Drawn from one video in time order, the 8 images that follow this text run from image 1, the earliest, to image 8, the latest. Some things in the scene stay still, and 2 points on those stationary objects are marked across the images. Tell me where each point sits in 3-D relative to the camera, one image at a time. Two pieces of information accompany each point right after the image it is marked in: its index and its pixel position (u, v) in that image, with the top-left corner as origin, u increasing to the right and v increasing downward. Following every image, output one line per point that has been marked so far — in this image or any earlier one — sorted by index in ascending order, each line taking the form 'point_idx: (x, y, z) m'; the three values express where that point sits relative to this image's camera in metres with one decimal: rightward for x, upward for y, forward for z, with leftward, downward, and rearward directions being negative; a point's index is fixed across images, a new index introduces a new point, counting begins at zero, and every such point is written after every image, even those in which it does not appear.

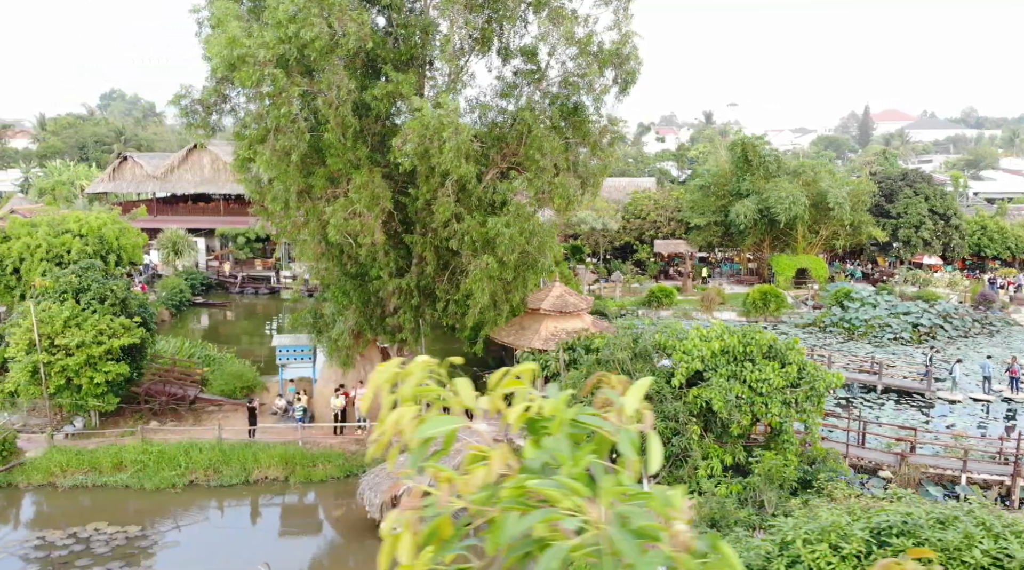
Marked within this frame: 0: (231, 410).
0: (-5.9, -2.6, +15.5) m
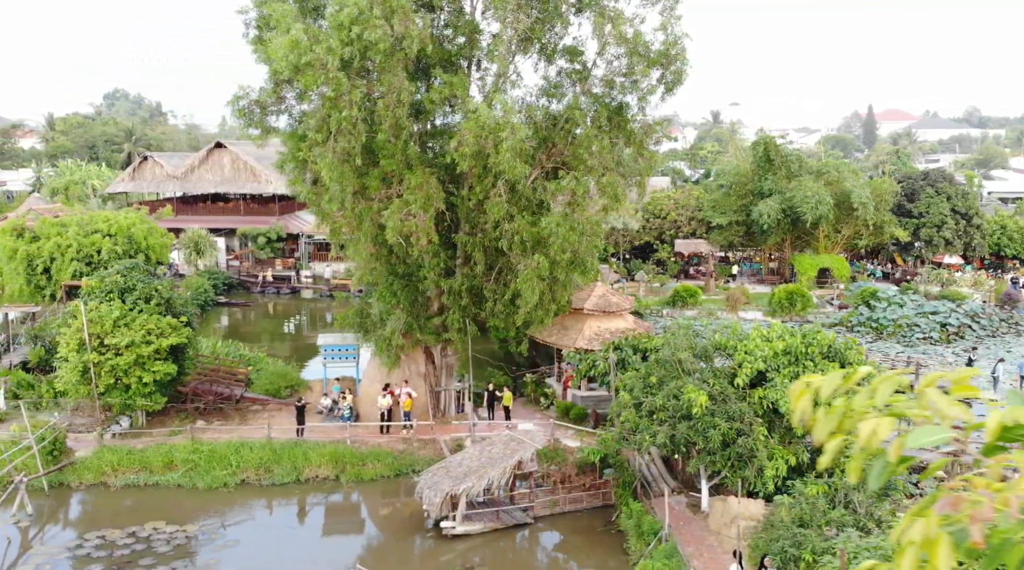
0: (-5.0, -2.6, +15.5) m
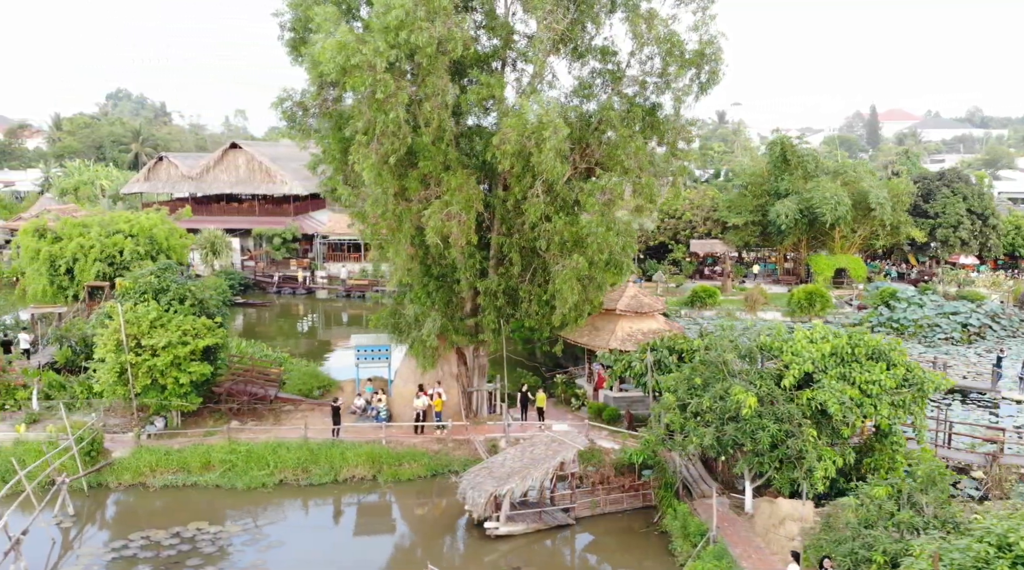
0: (-4.3, -2.6, +15.5) m
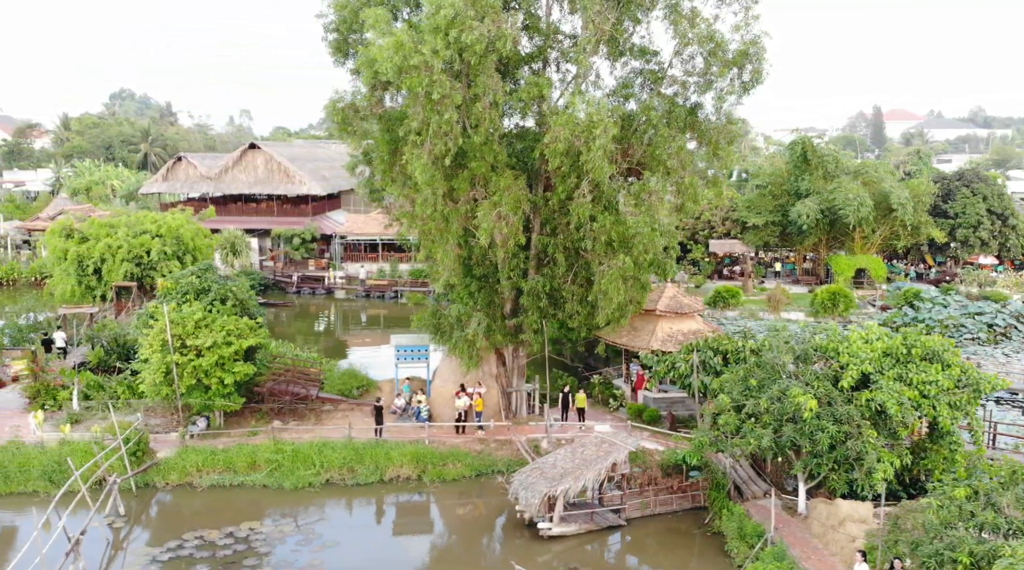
0: (-3.5, -2.6, +15.6) m
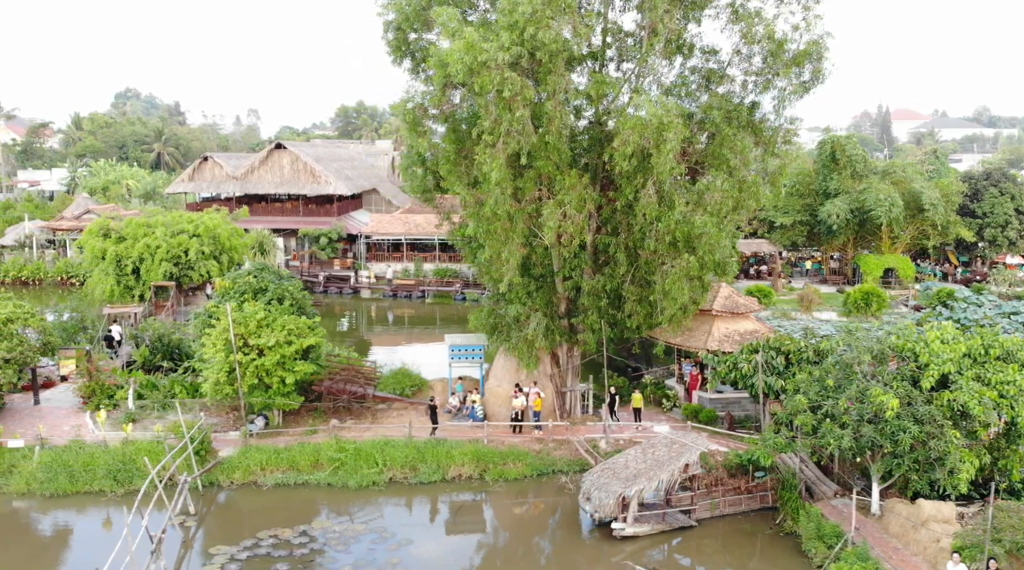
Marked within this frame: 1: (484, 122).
0: (-2.3, -2.6, +15.6) m
1: (-0.5, +2.7, +12.1) m
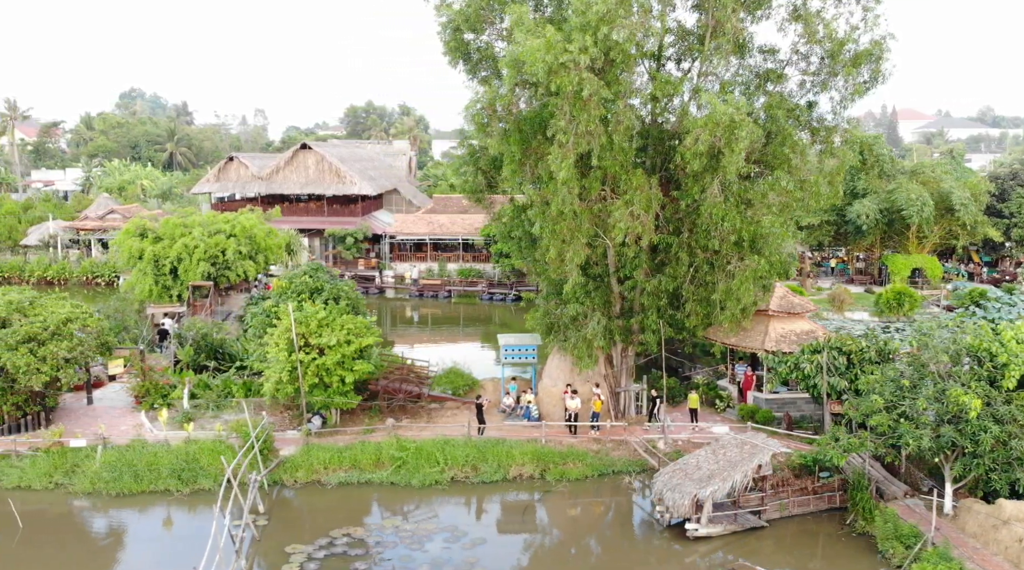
0: (-1.1, -2.6, +15.6) m
1: (+0.7, +2.7, +12.1) m
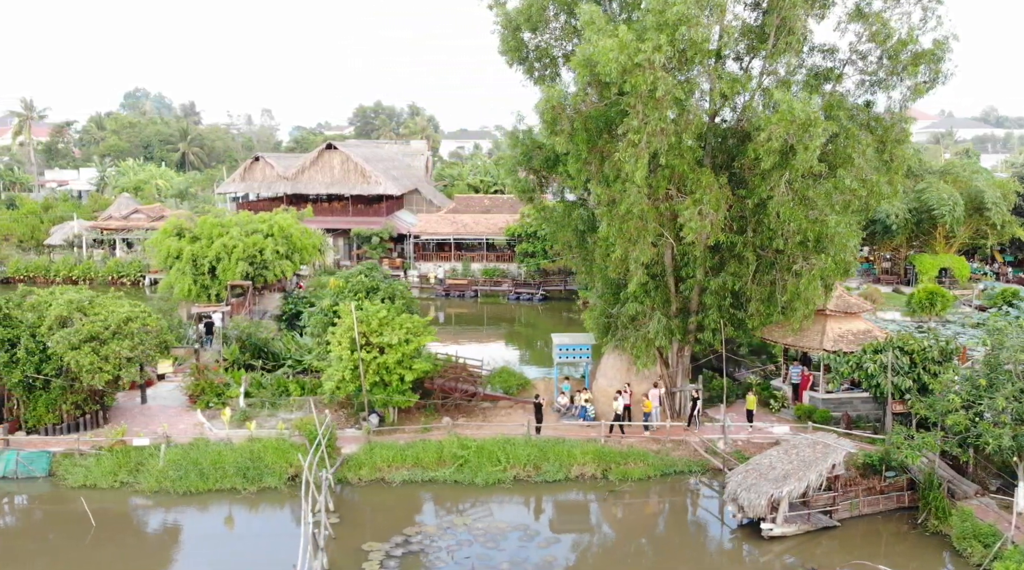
0: (0.0, -2.6, +15.6) m
1: (+1.8, +2.7, +12.1) m
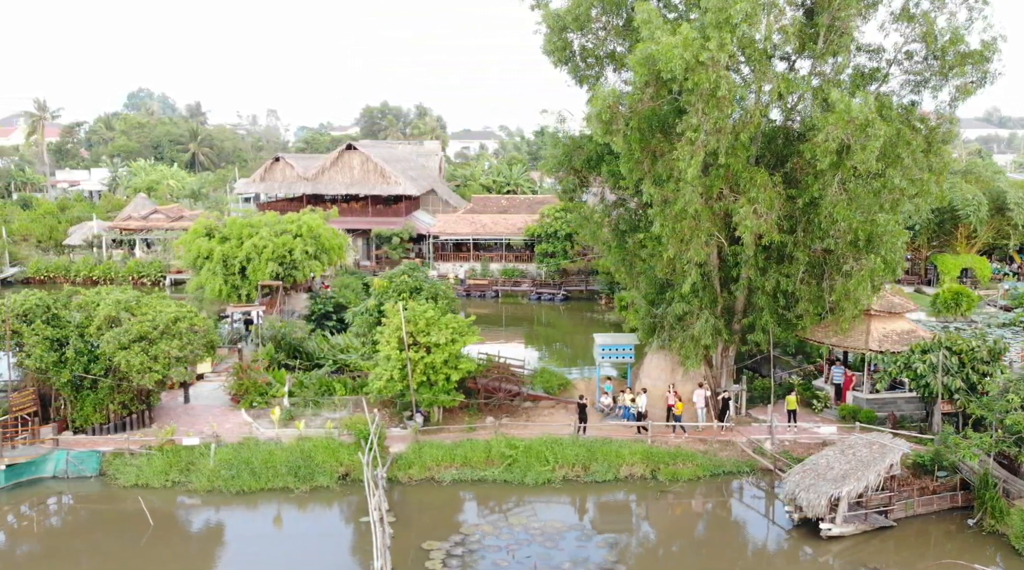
0: (+1.0, -2.6, +15.6) m
1: (+2.8, +2.7, +12.1) m
